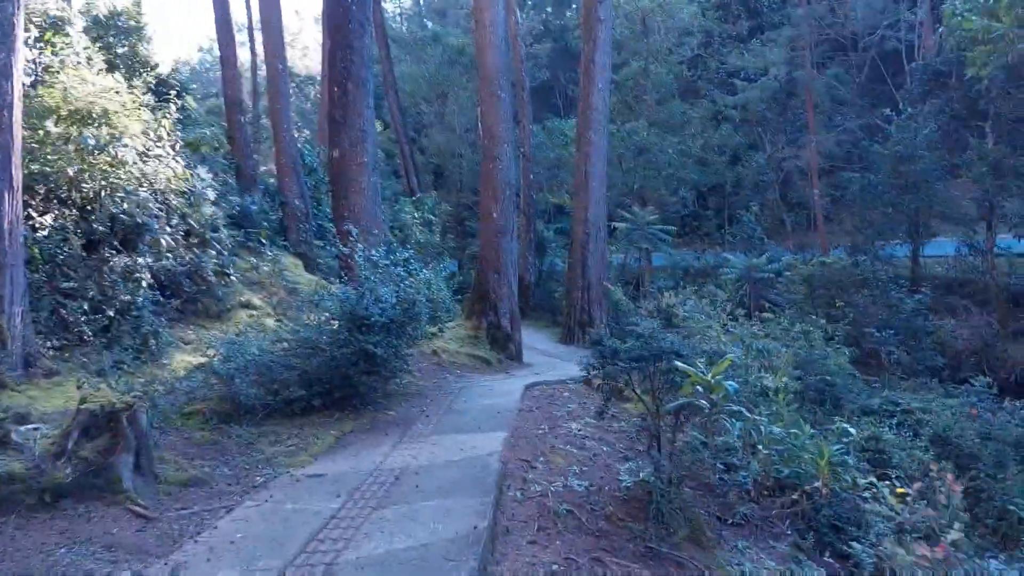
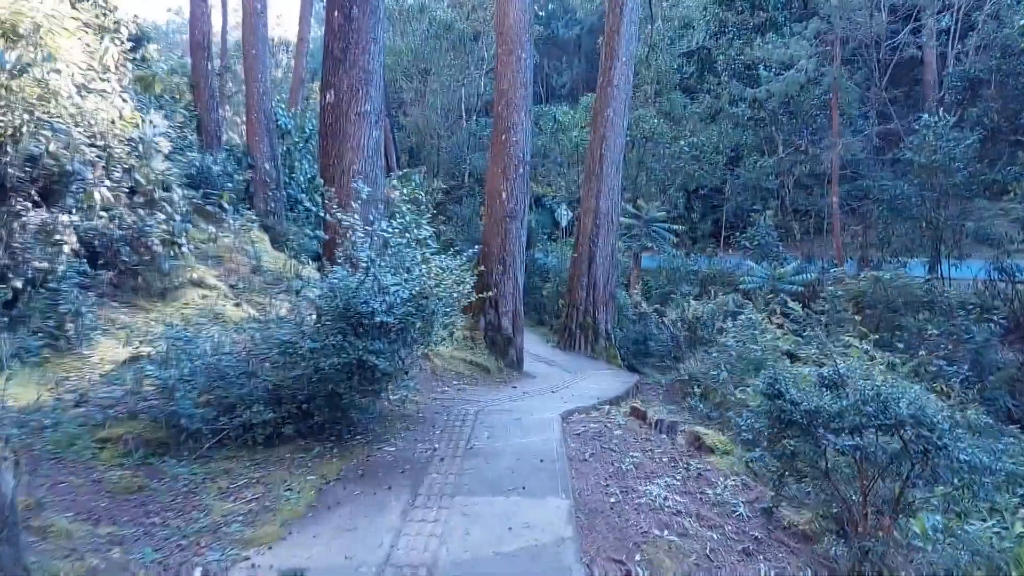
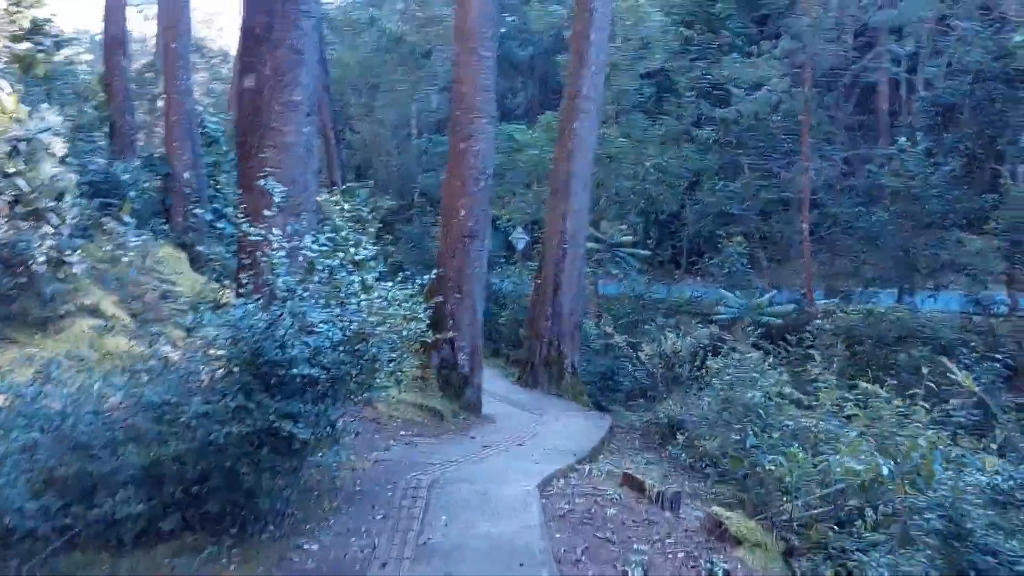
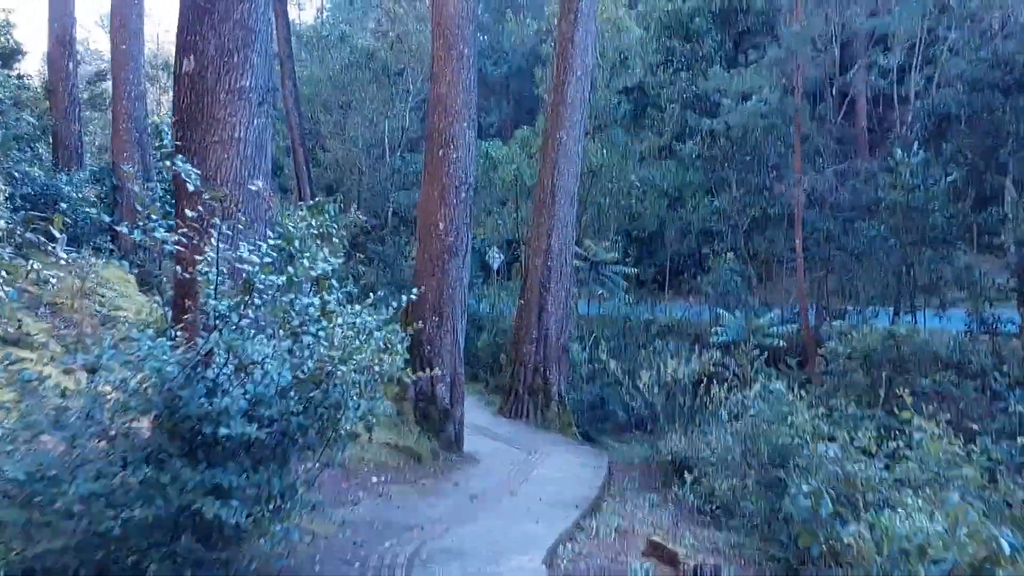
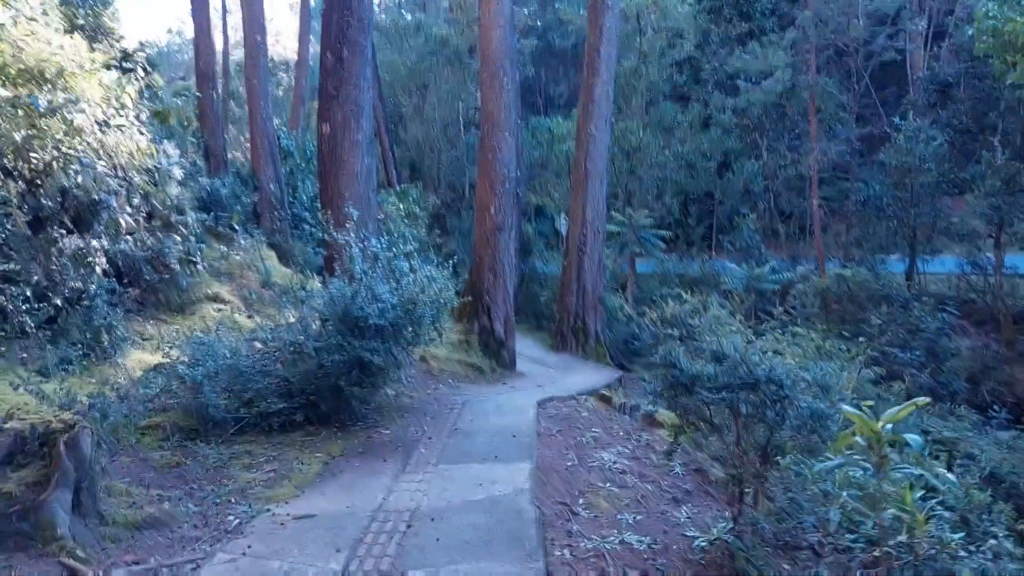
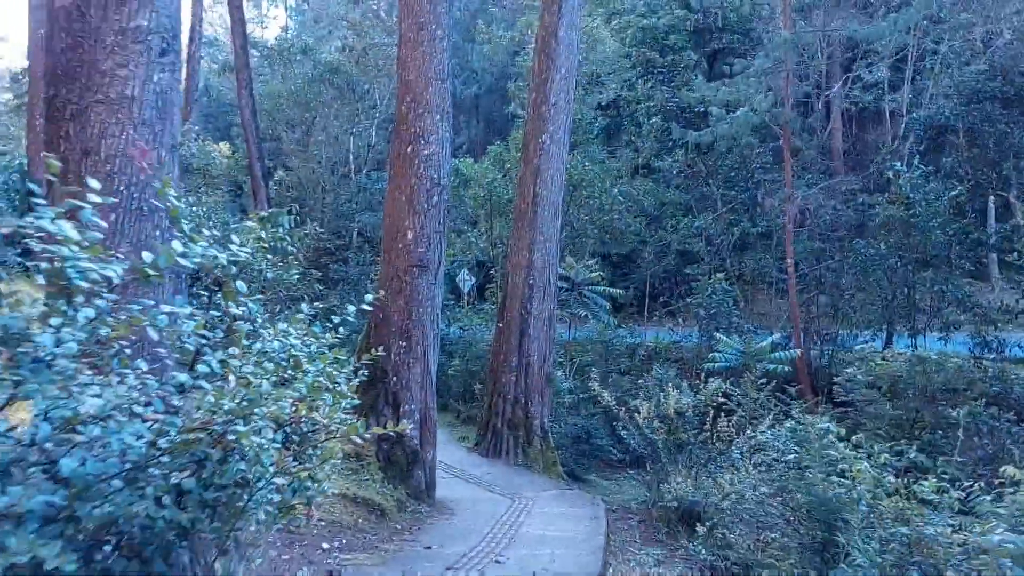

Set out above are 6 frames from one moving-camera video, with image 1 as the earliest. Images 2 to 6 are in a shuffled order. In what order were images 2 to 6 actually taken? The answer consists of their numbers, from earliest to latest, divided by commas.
5, 2, 3, 4, 6
